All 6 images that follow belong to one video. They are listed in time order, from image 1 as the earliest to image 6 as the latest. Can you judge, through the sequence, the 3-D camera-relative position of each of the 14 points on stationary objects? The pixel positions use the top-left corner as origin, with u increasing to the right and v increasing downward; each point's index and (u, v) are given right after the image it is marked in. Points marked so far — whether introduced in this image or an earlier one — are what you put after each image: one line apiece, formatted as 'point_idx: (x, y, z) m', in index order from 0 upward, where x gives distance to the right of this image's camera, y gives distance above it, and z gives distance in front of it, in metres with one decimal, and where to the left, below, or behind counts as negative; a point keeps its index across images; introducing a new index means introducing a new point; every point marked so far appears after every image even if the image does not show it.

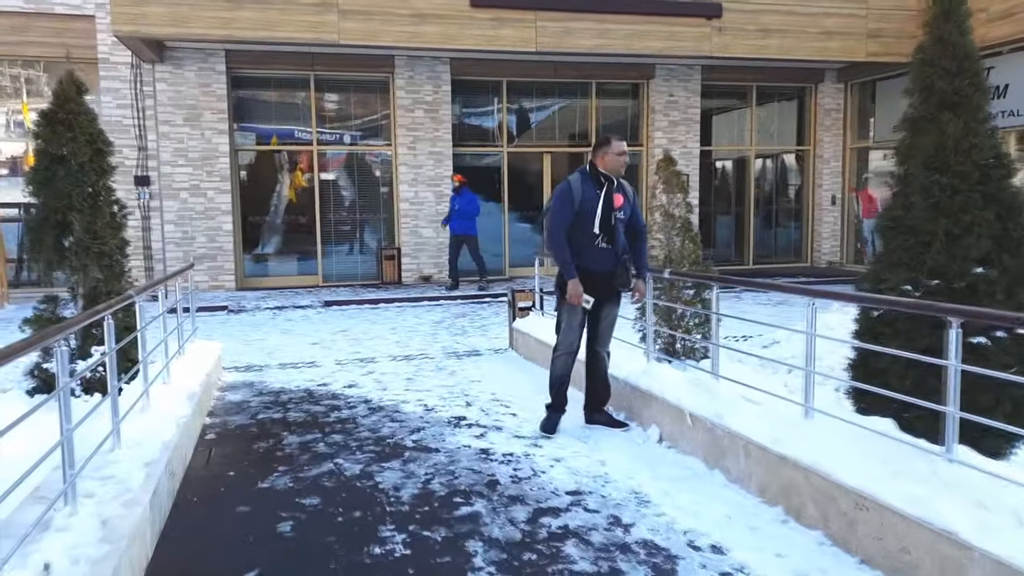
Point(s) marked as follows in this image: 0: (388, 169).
0: (-2.2, +1.9, +13.1) m
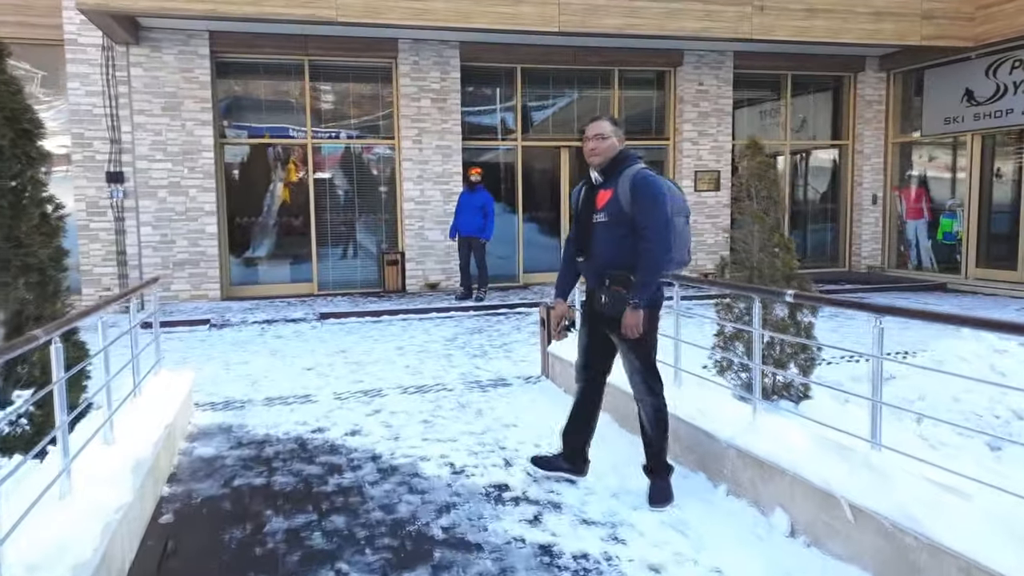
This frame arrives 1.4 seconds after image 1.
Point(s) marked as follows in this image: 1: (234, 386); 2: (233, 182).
0: (-1.9, +1.8, +11.9) m
1: (-2.2, -0.8, +6.3) m
2: (-4.1, +1.5, +11.5) m
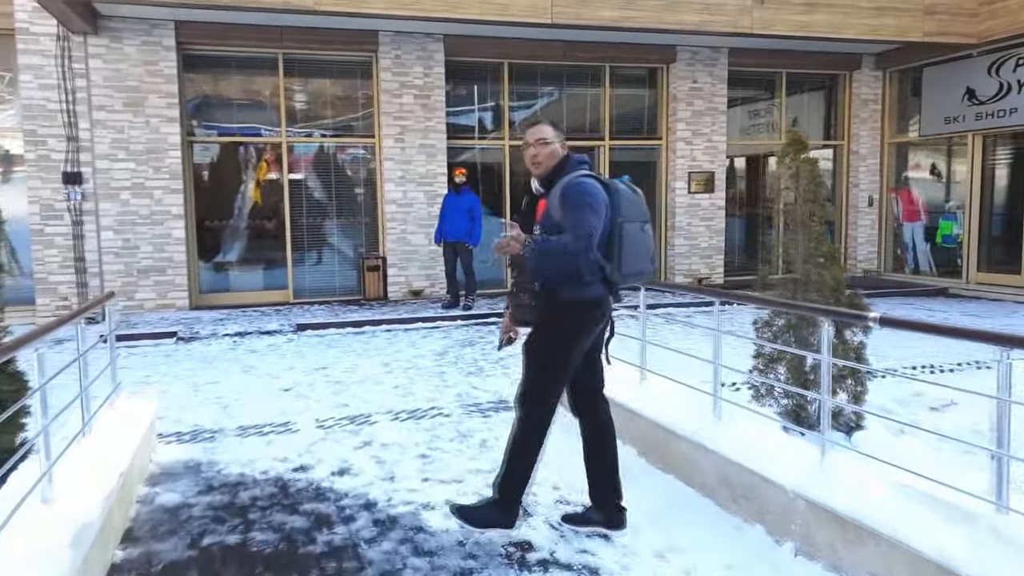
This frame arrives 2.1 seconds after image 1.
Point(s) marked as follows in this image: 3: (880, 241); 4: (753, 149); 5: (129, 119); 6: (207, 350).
0: (-2.1, +1.7, +11.2) m
1: (-2.2, -0.9, +5.6) m
2: (-4.3, +1.4, +10.8) m
3: (+6.4, +0.8, +13.5) m
4: (+4.1, +2.3, +13.2) m
5: (-4.8, +2.1, +9.9) m
6: (-3.1, -0.6, +7.9) m
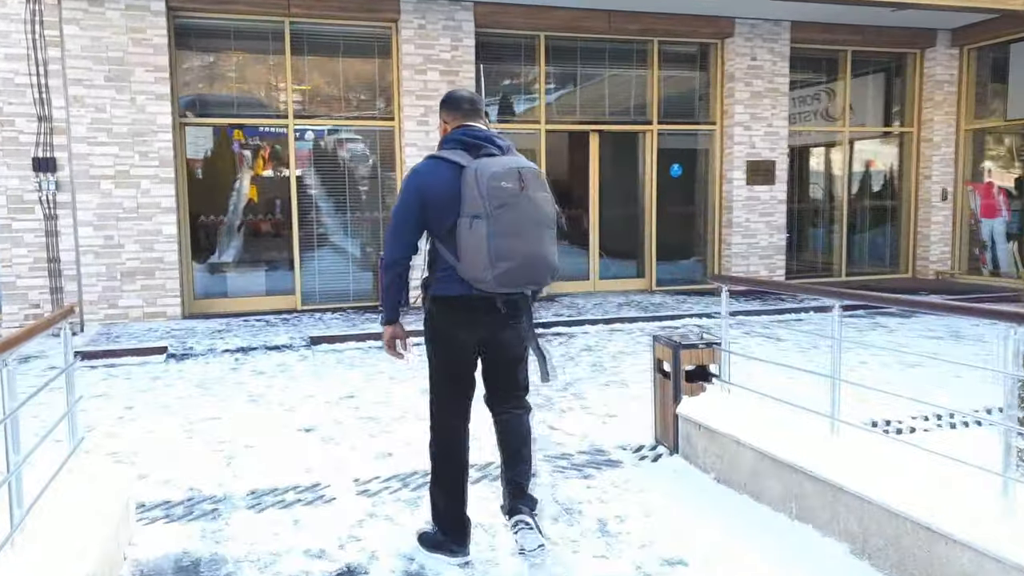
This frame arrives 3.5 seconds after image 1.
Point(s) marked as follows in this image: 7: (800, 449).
0: (-1.6, +1.6, +9.8) m
1: (-1.7, -0.9, +4.2) m
2: (-3.8, +1.3, +9.4) m
3: (+6.9, +0.8, +12.2) m
4: (+4.6, +2.3, +11.8) m
5: (-4.3, +2.1, +8.4) m
6: (-2.6, -0.7, +6.5) m
7: (+1.2, -0.7, +3.3) m
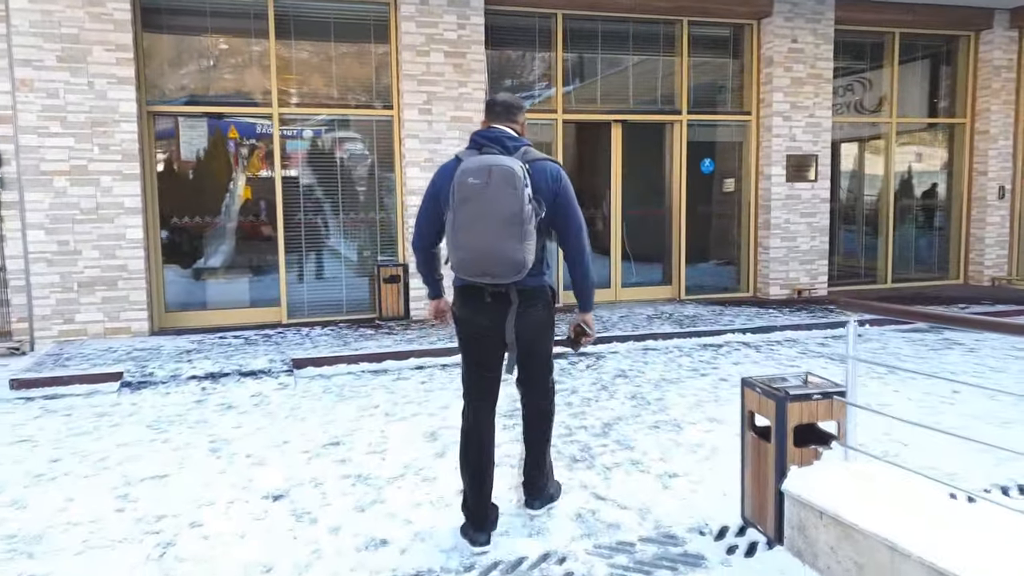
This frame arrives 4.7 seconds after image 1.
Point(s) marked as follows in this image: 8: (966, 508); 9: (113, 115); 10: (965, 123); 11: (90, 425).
0: (-1.5, +1.5, +8.7) m
1: (-1.5, -1.1, +3.0) m
2: (-3.6, +1.2, +8.2) m
3: (+7.1, +0.7, +11.0) m
4: (+4.8, +2.2, +10.7) m
5: (-4.2, +2.0, +7.3) m
6: (-2.4, -0.8, +5.4) m
7: (+1.3, -0.8, +2.1) m
8: (+1.5, -0.7, +2.6) m
9: (-3.8, +1.6, +7.4) m
10: (+6.4, +2.3, +11.1) m
11: (-2.7, -0.9, +5.0) m
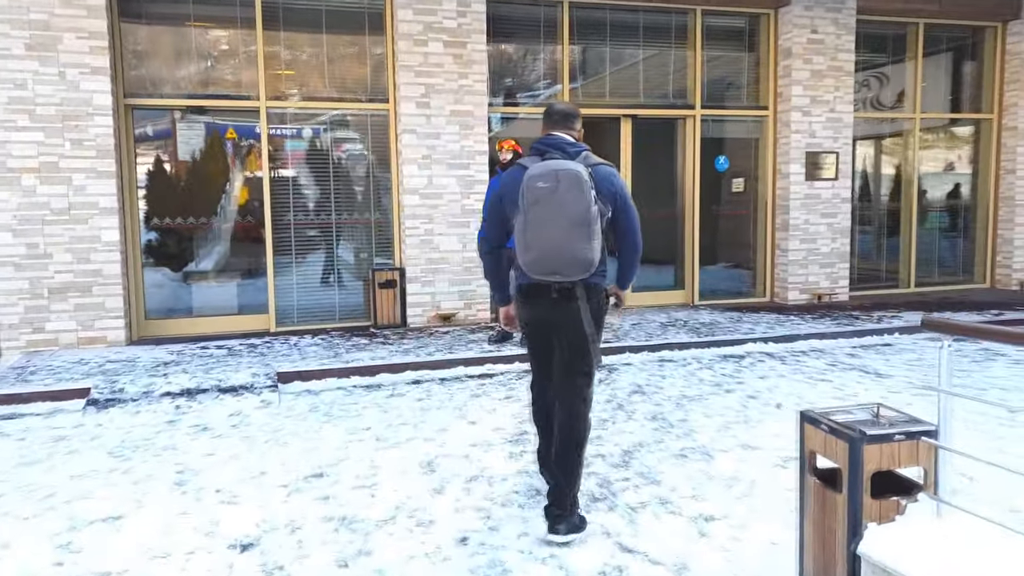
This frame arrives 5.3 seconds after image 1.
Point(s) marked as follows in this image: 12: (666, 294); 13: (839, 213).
0: (-1.4, +1.4, +8.1) m
1: (-1.5, -1.1, +2.5) m
2: (-3.6, +1.2, +7.7) m
3: (+7.1, +0.6, +10.5) m
4: (+4.8, +2.1, +10.2) m
5: (-4.1, +1.9, +6.8) m
6: (-2.4, -0.9, +4.8) m
7: (+1.4, -0.8, +1.6) m
8: (+1.5, -0.8, +2.0) m
9: (-3.8, +1.6, +6.9) m
10: (+6.5, +2.3, +10.5) m
11: (-2.6, -0.9, +4.4) m
12: (+1.9, -0.1, +9.5) m
13: (+4.0, +0.9, +9.5) m
